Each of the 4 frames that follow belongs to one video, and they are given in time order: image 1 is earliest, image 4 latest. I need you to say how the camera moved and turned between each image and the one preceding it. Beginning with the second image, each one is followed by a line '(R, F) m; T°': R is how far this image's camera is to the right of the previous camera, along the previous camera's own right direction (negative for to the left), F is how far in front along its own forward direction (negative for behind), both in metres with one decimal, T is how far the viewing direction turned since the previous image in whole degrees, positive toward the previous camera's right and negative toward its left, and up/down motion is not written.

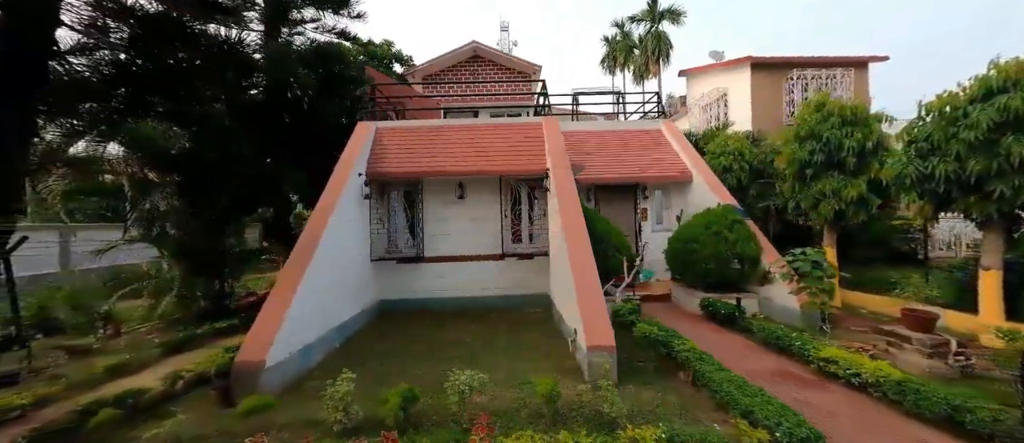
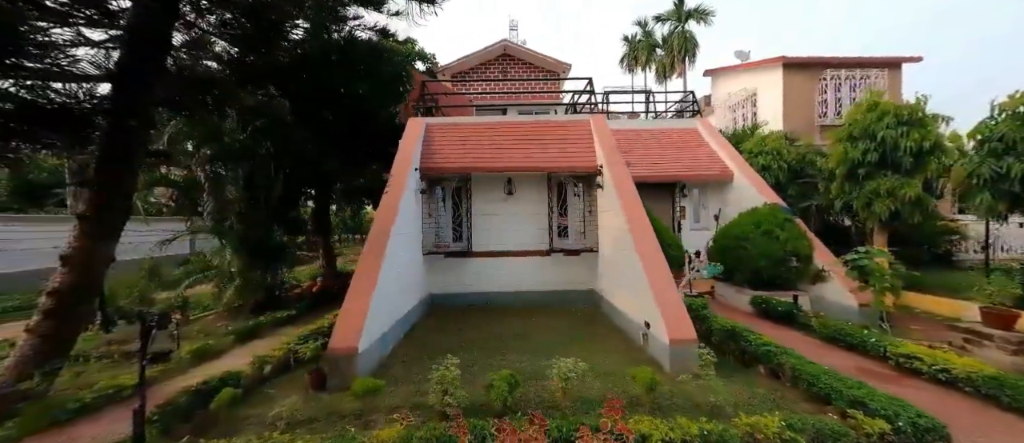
(-1.0, -0.1) m; -1°
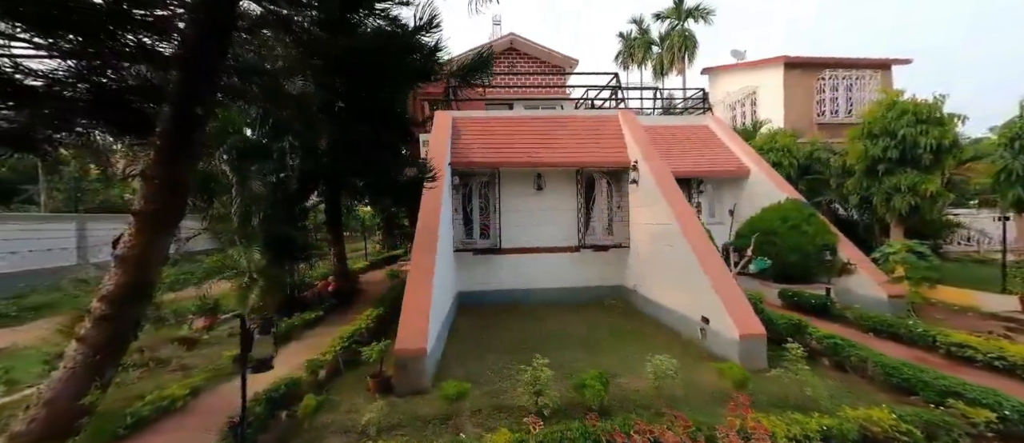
(-1.2, +0.2) m; +3°
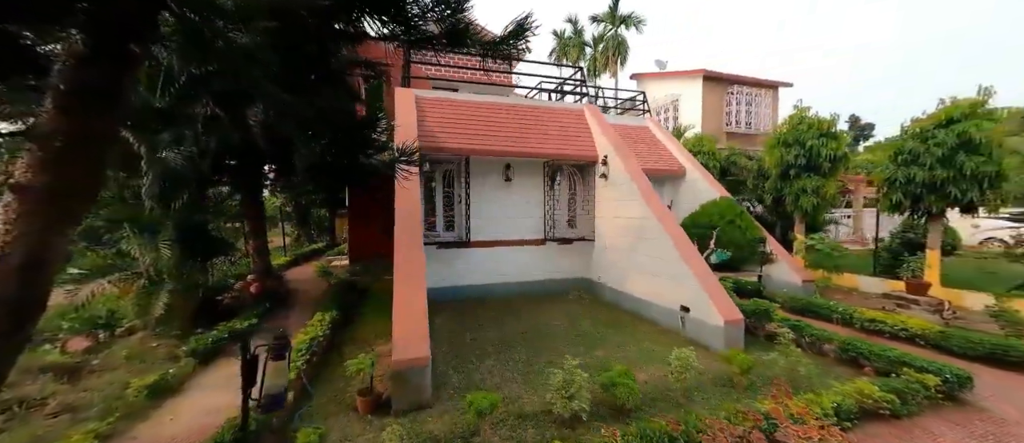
(-1.1, +0.5) m; +13°
